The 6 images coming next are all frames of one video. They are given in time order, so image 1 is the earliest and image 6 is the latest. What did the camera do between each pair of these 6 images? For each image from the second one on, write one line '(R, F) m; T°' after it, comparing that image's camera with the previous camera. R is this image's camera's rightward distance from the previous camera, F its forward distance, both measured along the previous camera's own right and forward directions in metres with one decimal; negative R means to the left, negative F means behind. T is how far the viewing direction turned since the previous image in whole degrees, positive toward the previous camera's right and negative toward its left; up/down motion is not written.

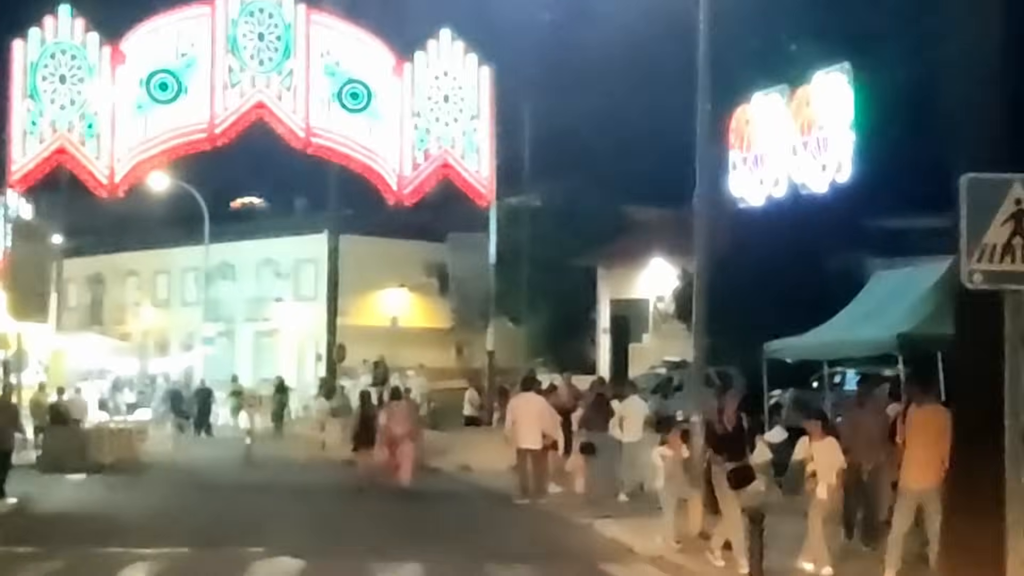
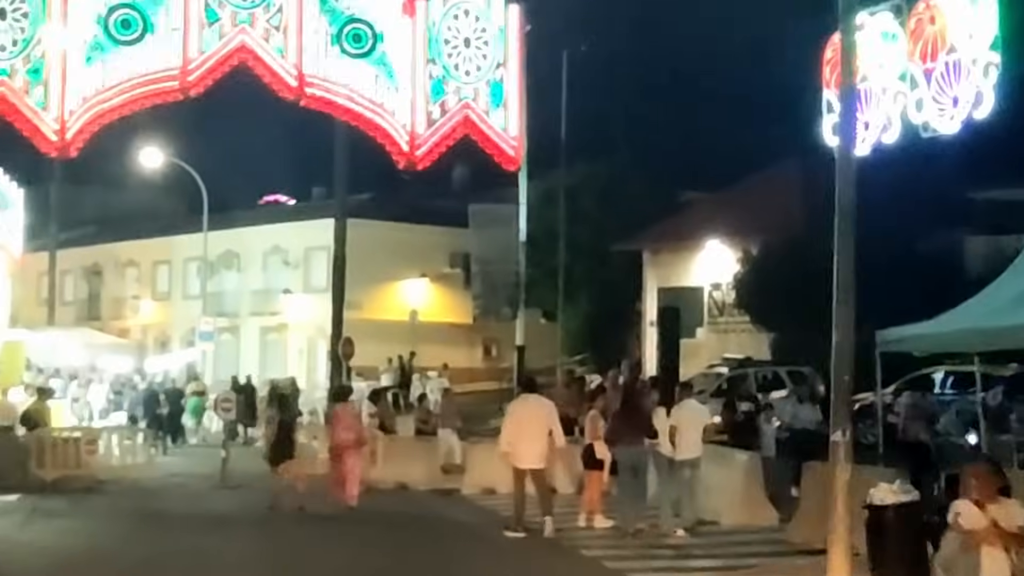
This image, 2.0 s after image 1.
(0.0, +4.6) m; -1°
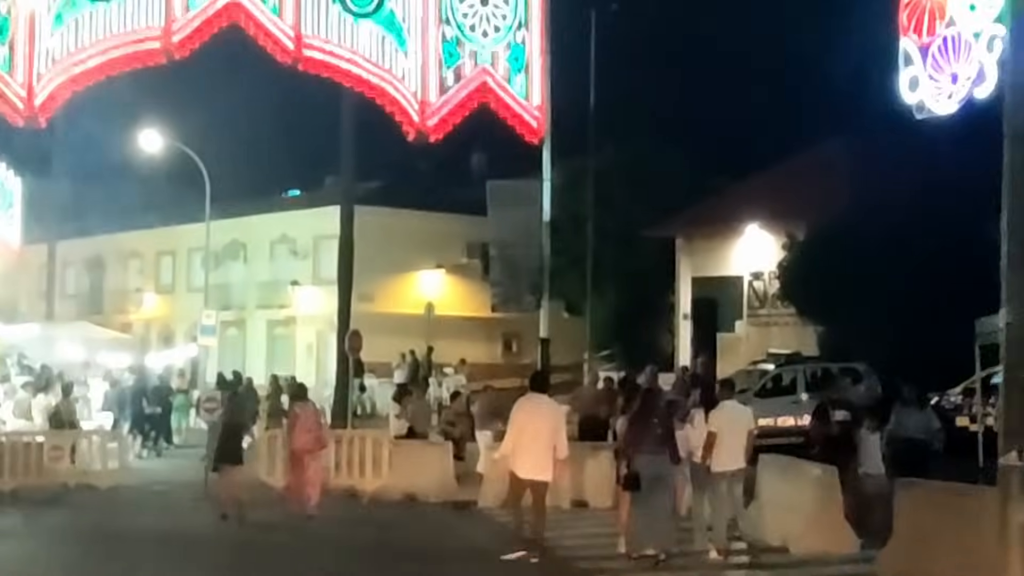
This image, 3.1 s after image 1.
(0.0, +2.4) m; -1°
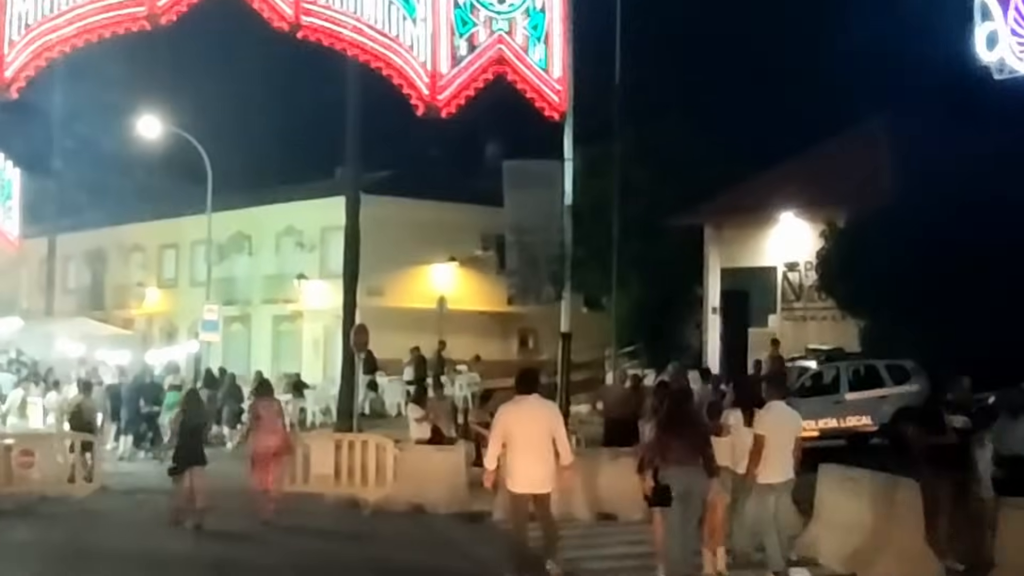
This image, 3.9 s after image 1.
(-0.1, +1.8) m; -1°
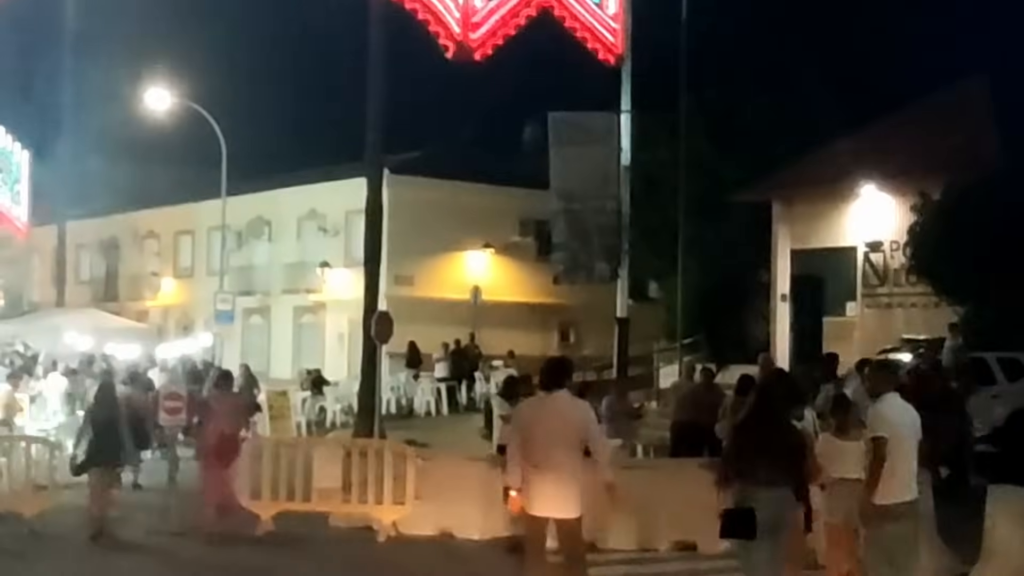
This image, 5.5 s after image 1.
(-0.1, +3.0) m; -1°
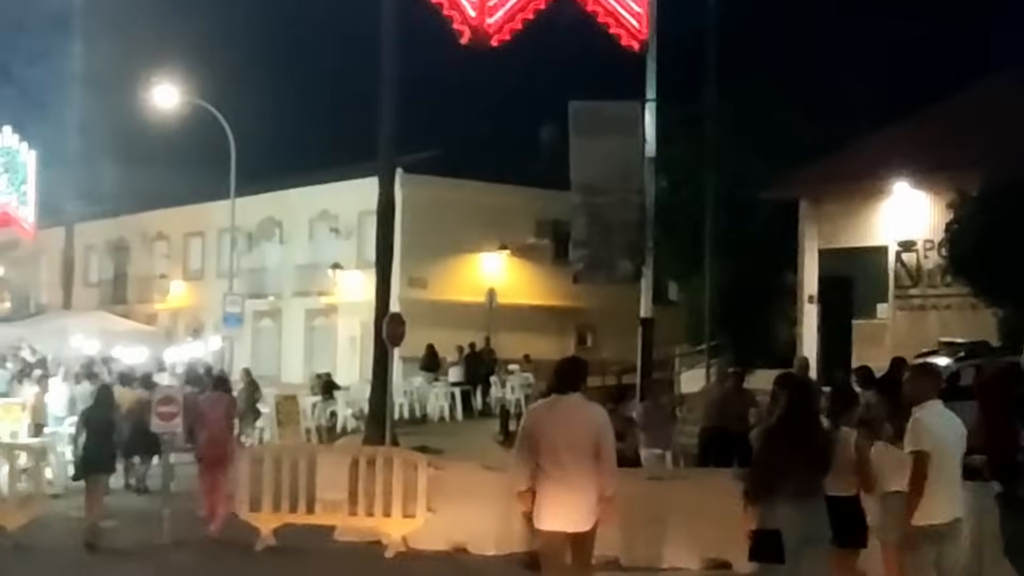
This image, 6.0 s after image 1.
(0.0, +0.9) m; -1°
